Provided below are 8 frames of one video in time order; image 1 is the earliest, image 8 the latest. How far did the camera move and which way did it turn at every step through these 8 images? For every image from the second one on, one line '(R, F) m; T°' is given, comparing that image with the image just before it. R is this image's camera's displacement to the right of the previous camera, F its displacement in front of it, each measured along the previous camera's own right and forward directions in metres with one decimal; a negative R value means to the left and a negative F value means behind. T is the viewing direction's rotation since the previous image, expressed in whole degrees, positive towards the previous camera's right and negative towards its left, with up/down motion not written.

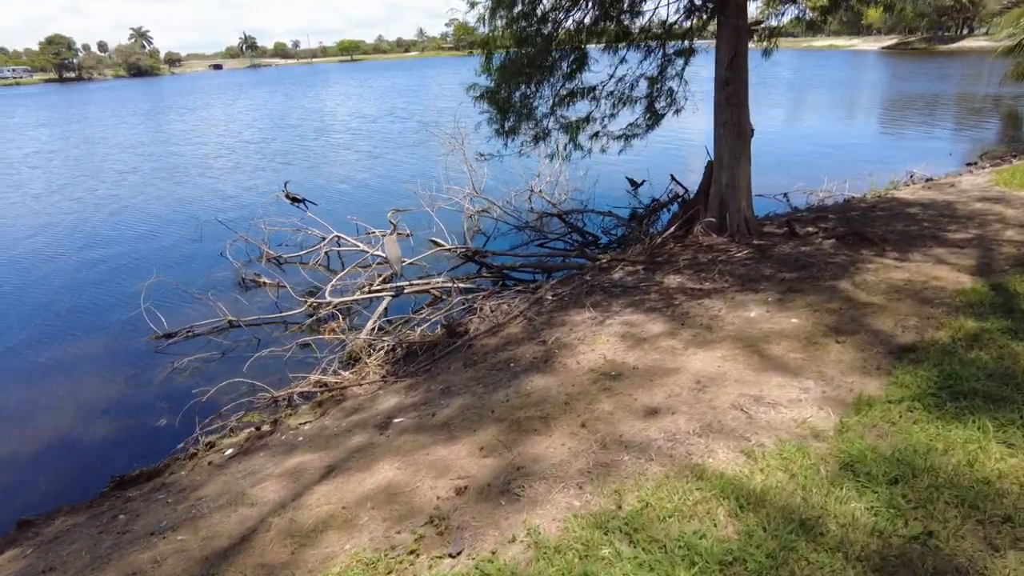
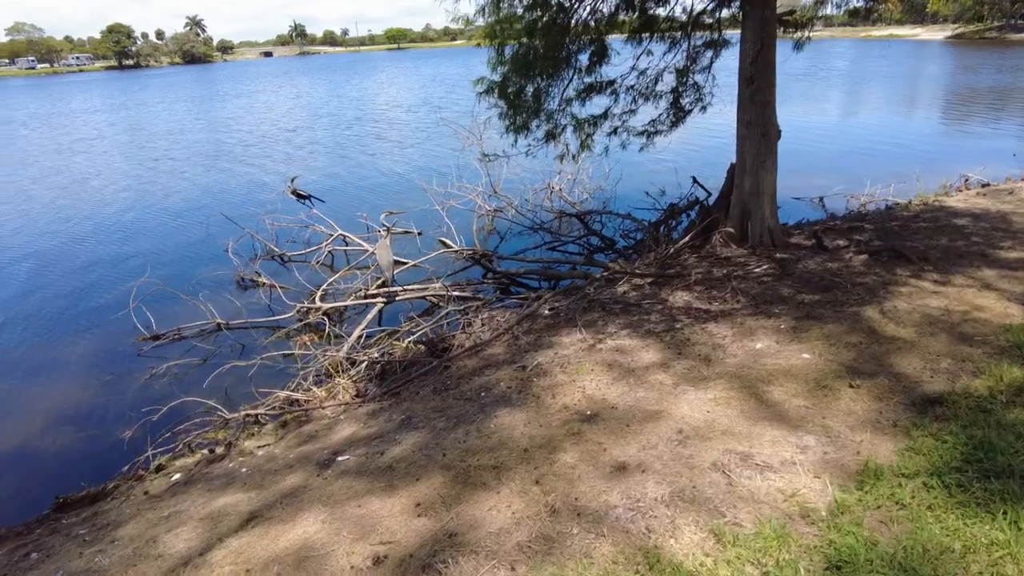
(+0.5, +0.5) m; -4°
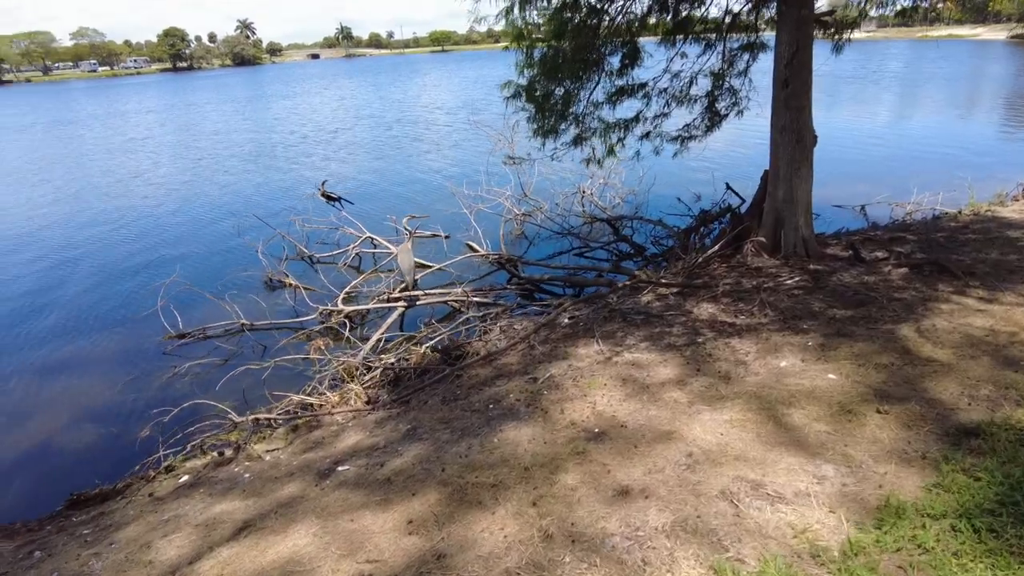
(+0.2, +0.1) m; -4°
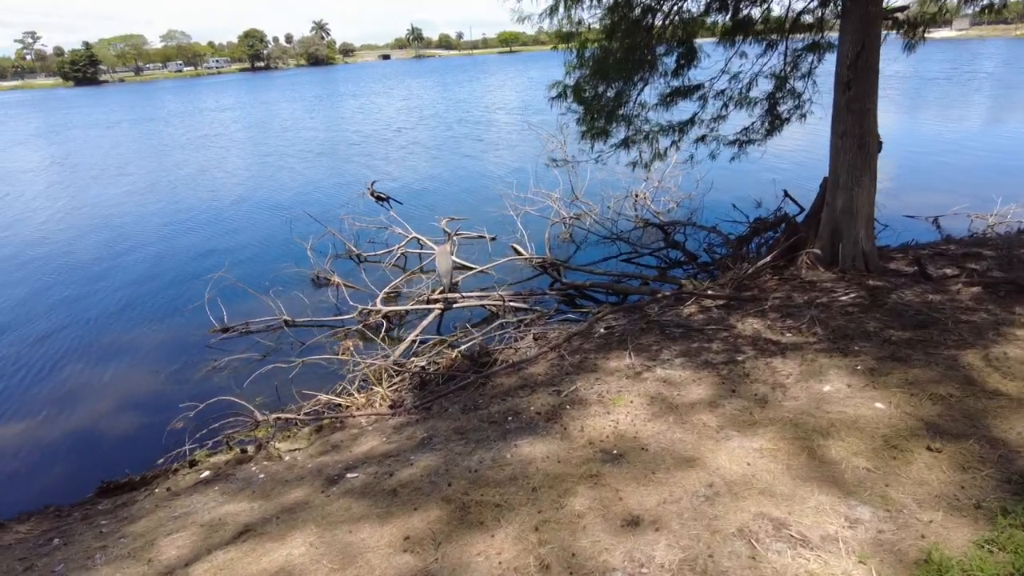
(+0.2, +0.2) m; -5°
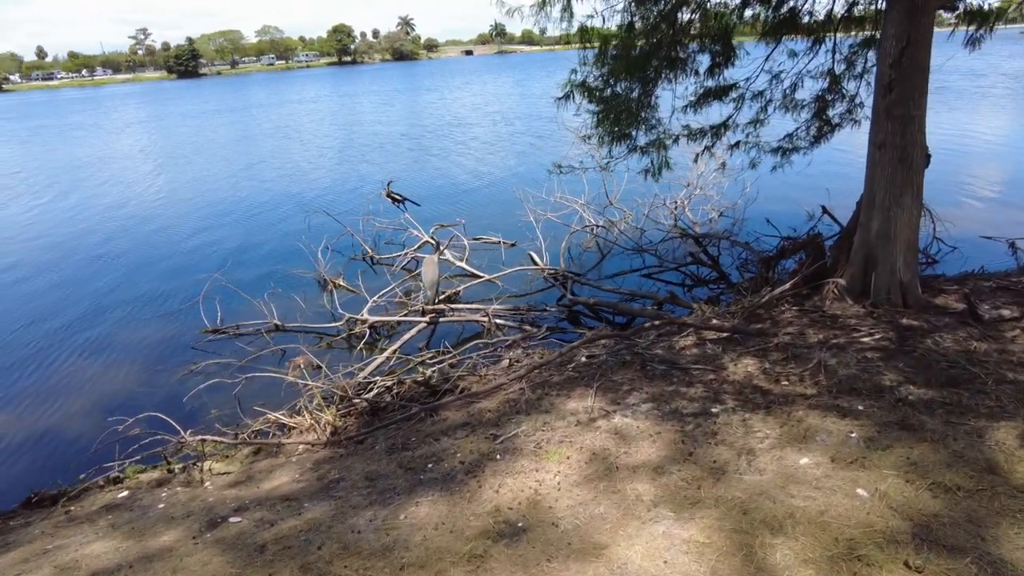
(+0.9, +0.6) m; -7°
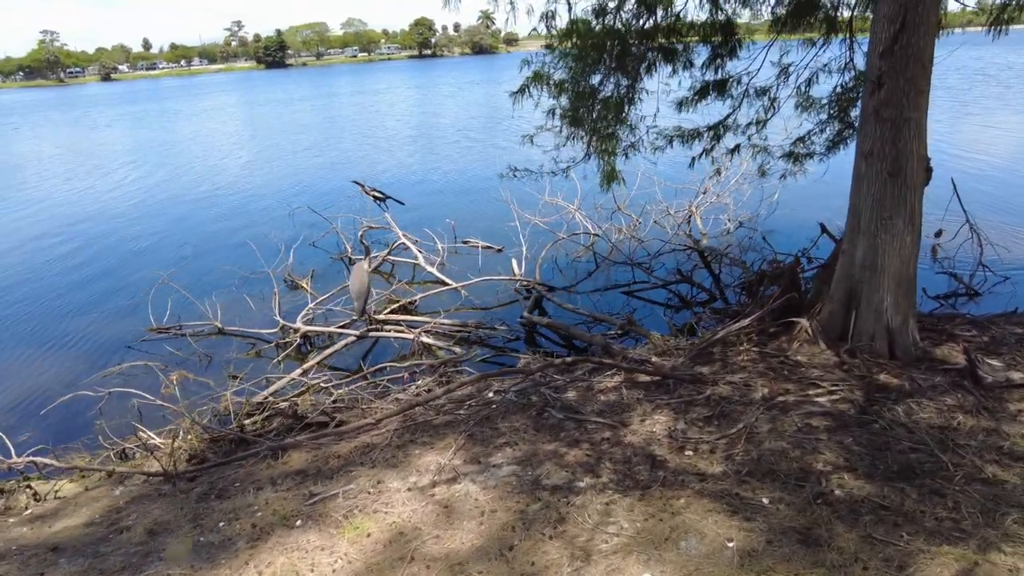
(+1.3, +0.8) m; -7°
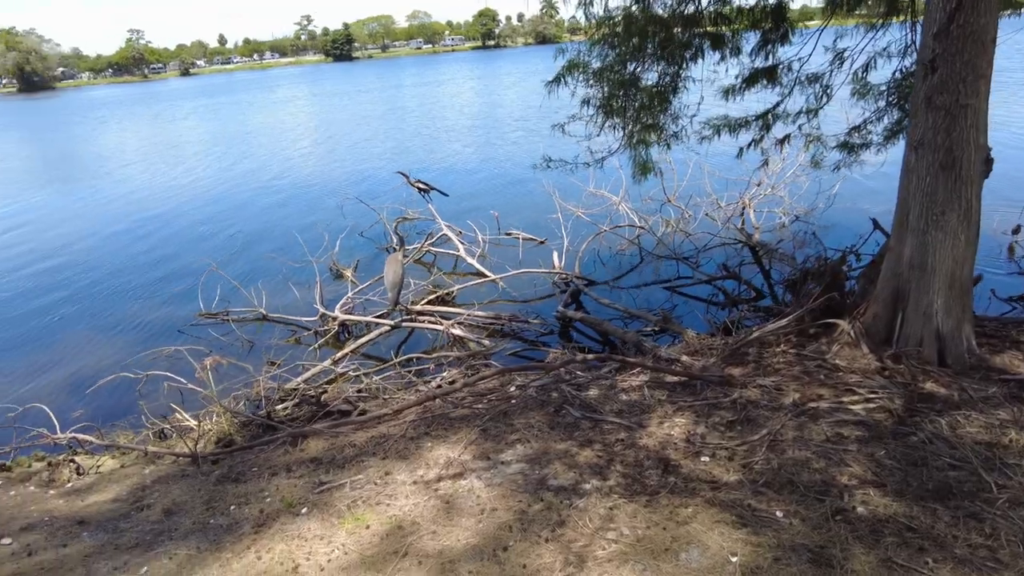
(+0.3, +0.1) m; -5°
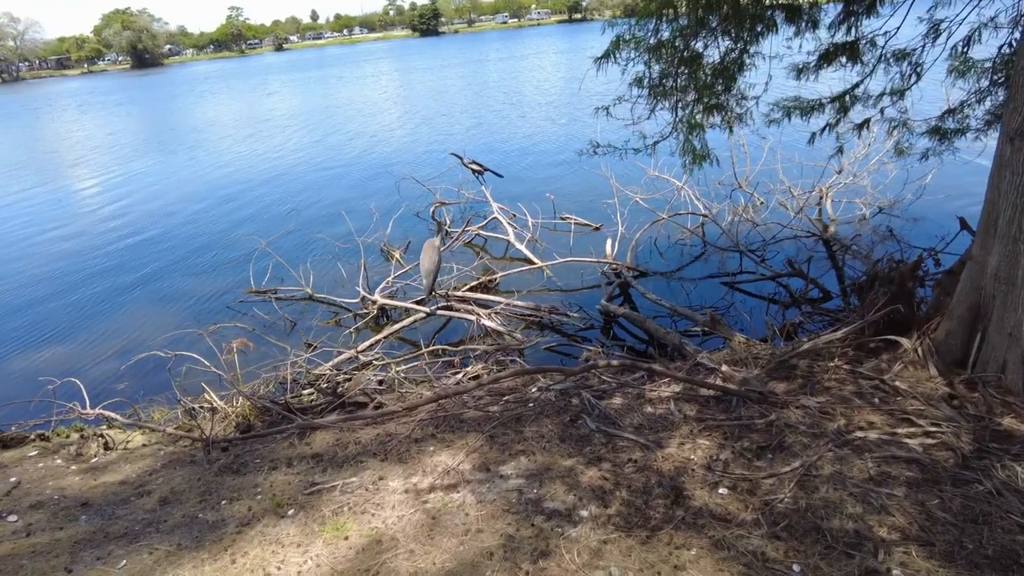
(+0.4, +0.3) m; -7°
